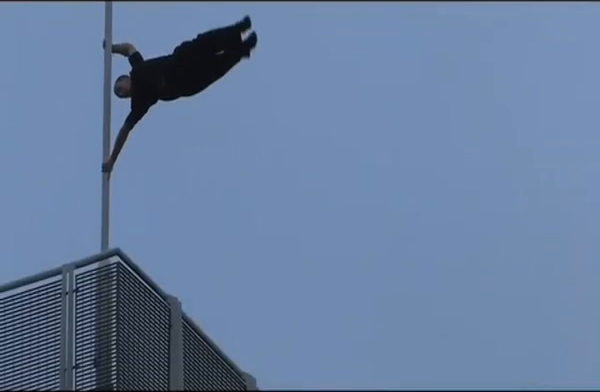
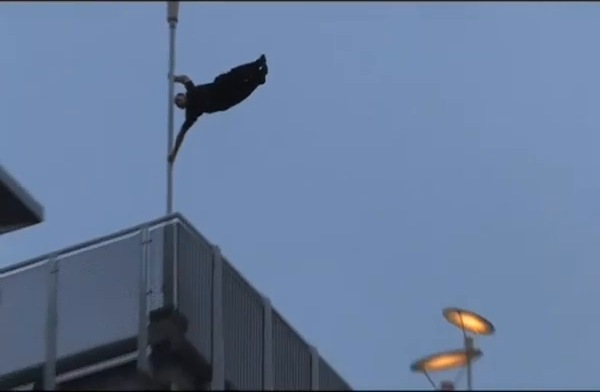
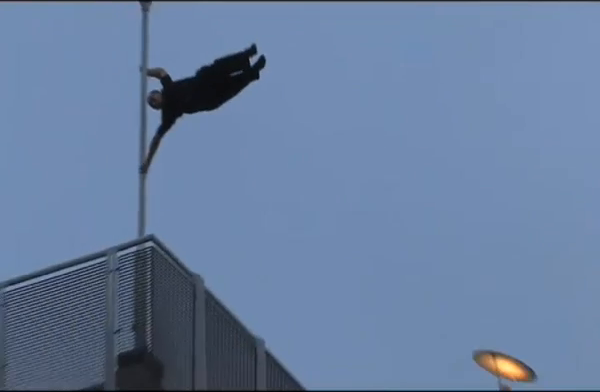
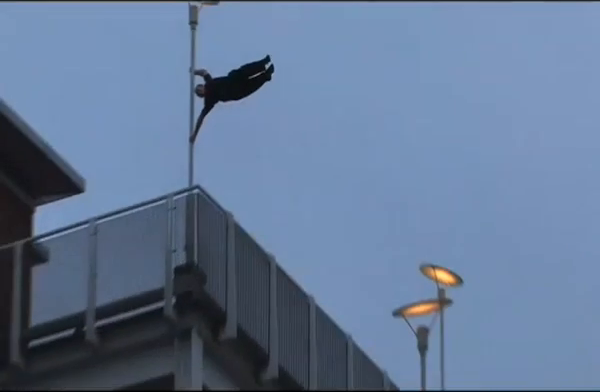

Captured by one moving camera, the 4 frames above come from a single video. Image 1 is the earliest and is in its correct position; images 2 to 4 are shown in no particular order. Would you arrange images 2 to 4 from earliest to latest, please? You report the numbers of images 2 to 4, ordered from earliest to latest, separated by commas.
3, 2, 4
